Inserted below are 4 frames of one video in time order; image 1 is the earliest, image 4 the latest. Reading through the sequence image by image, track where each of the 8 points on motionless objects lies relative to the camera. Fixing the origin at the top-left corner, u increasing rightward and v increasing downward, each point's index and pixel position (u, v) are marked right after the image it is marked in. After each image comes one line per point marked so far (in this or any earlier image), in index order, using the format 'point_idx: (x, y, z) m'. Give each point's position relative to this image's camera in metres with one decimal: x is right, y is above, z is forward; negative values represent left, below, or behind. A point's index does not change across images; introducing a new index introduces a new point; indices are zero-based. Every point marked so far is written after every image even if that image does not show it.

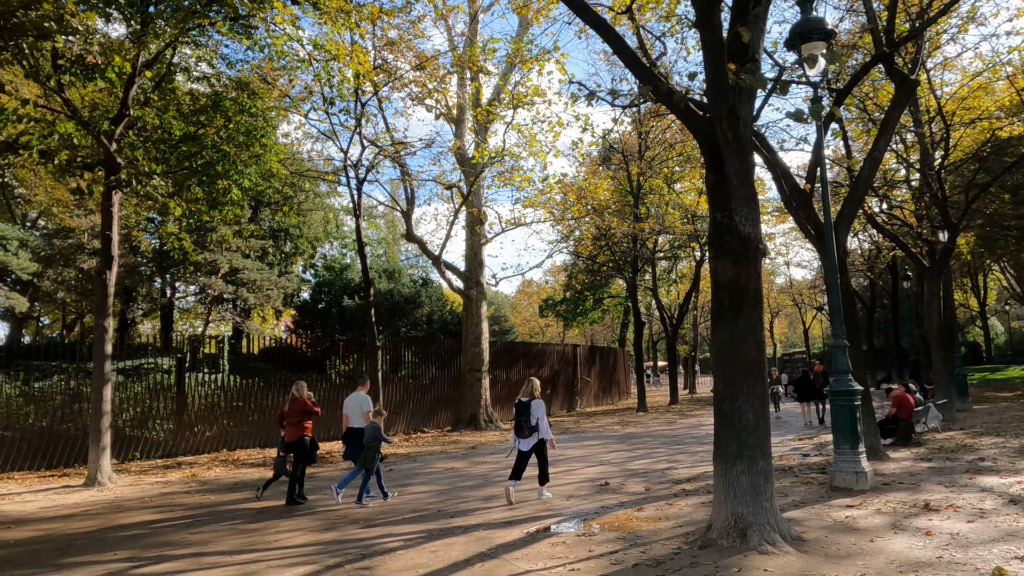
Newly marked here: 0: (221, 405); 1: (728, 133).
0: (-5.9, -2.4, +15.6) m
1: (+1.7, +1.2, +5.8) m
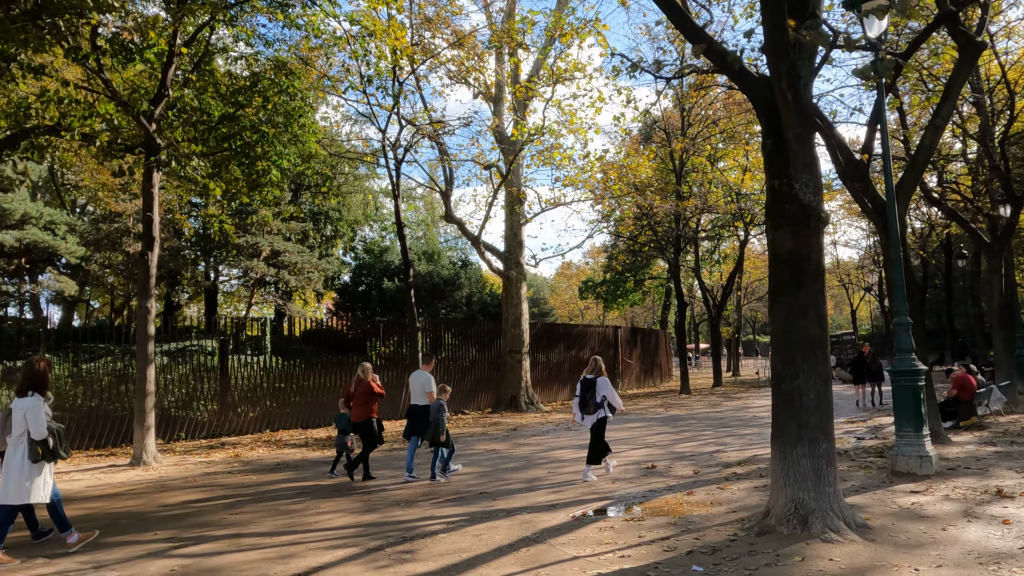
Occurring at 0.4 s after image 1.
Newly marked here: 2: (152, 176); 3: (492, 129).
0: (-5.1, -2.0, +15.6) m
1: (+2.0, +1.4, +5.4) m
2: (-5.5, +1.7, +11.5) m
3: (-0.5, +4.0, +19.3) m
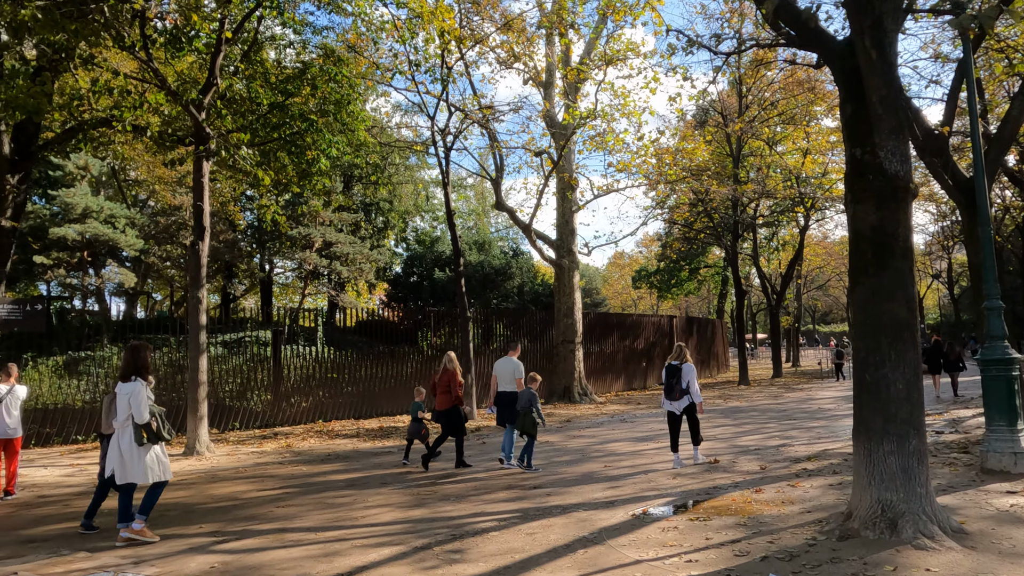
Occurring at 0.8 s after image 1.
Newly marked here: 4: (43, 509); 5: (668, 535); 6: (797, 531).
0: (-4.0, -1.8, +15.6) m
1: (+2.3, +1.5, +4.9) m
2: (-4.7, +1.8, +11.5) m
3: (+0.8, +4.3, +18.9) m
4: (-4.4, -2.1, +7.1) m
5: (+1.0, -1.6, +5.1) m
6: (+1.8, -1.6, +4.9) m
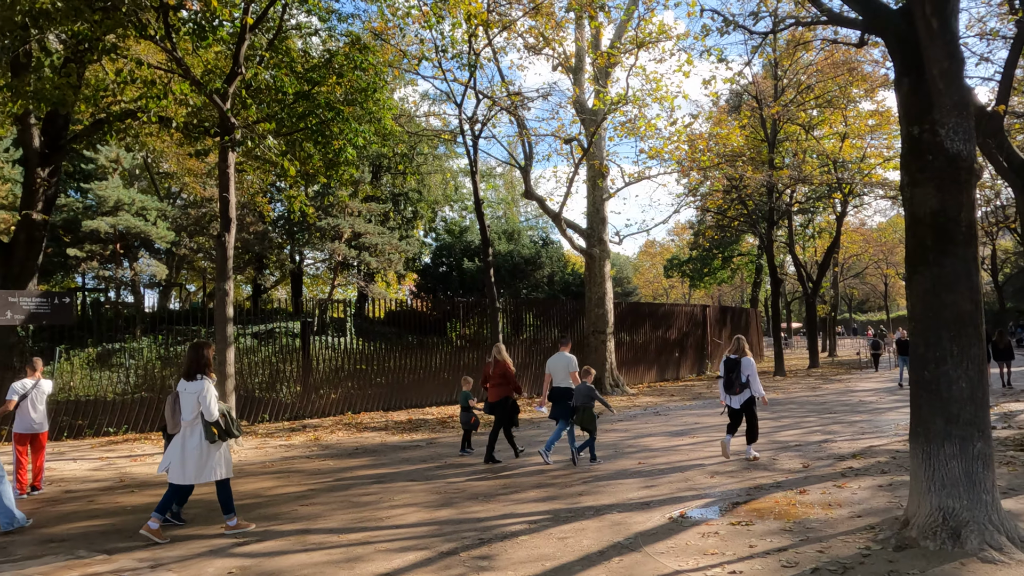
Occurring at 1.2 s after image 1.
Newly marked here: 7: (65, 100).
0: (-3.4, -1.6, +15.5) m
1: (+2.5, +1.6, +4.5) m
2: (-4.3, +2.0, +11.4) m
3: (+1.5, +4.6, +18.5) m
4: (-4.1, -2.0, +7.0) m
5: (+1.2, -1.6, +4.8) m
6: (+2.0, -1.5, +4.6) m
7: (-6.3, +2.7, +10.8) m
